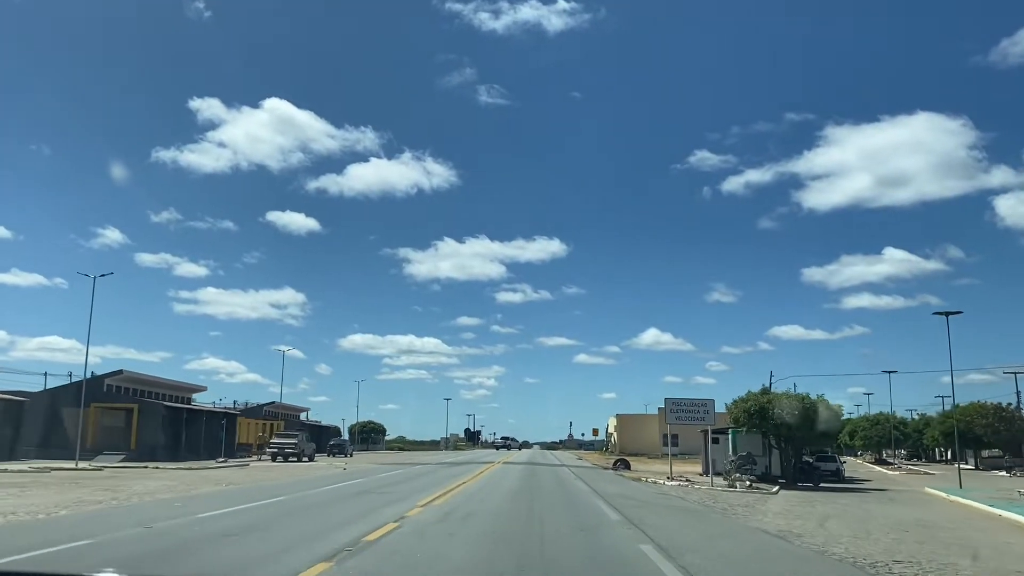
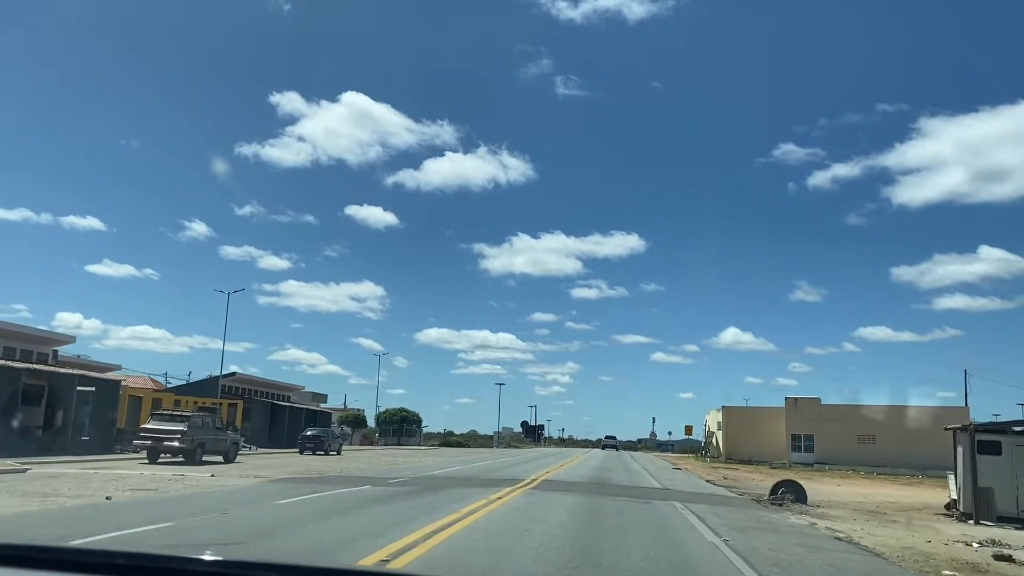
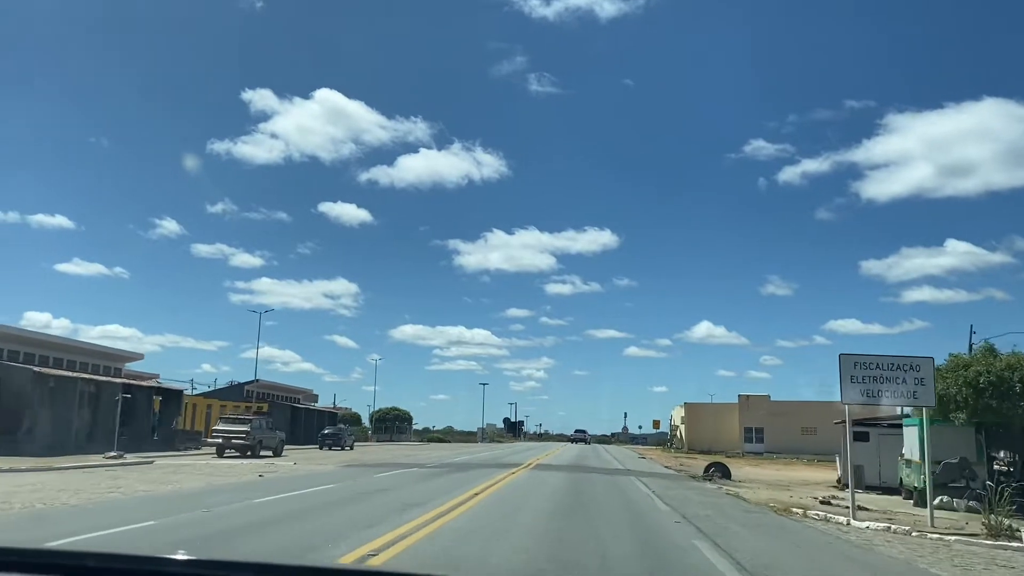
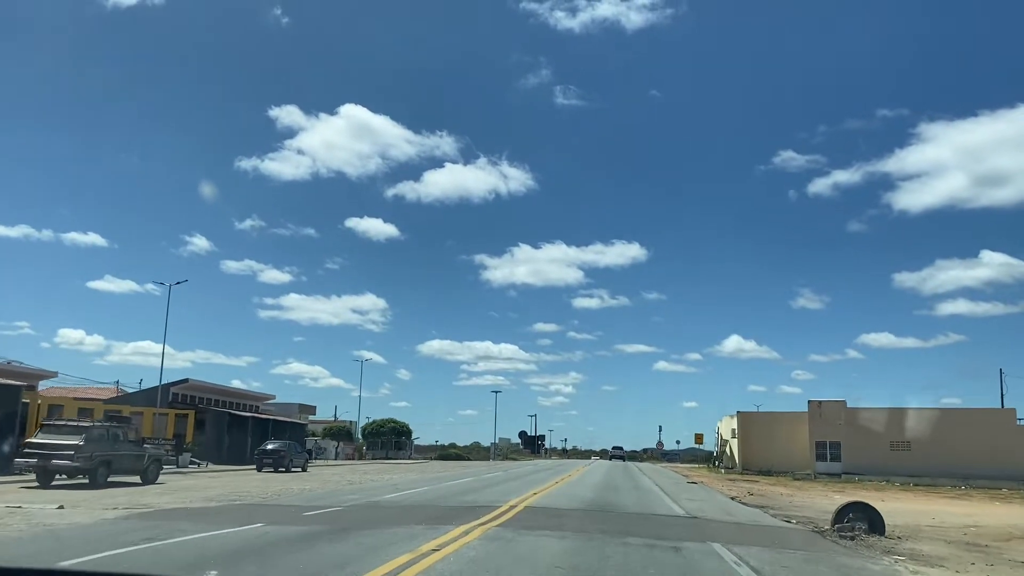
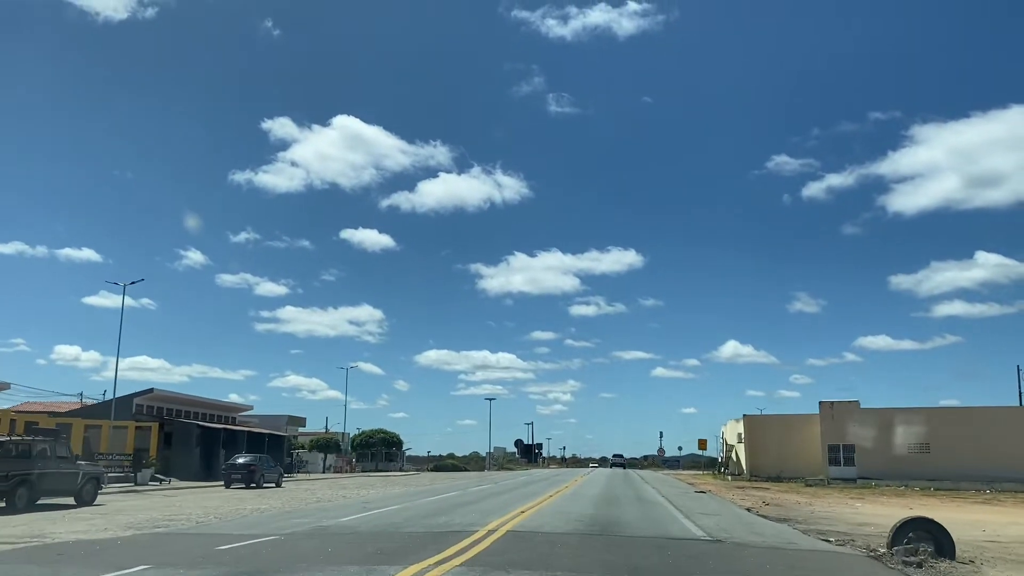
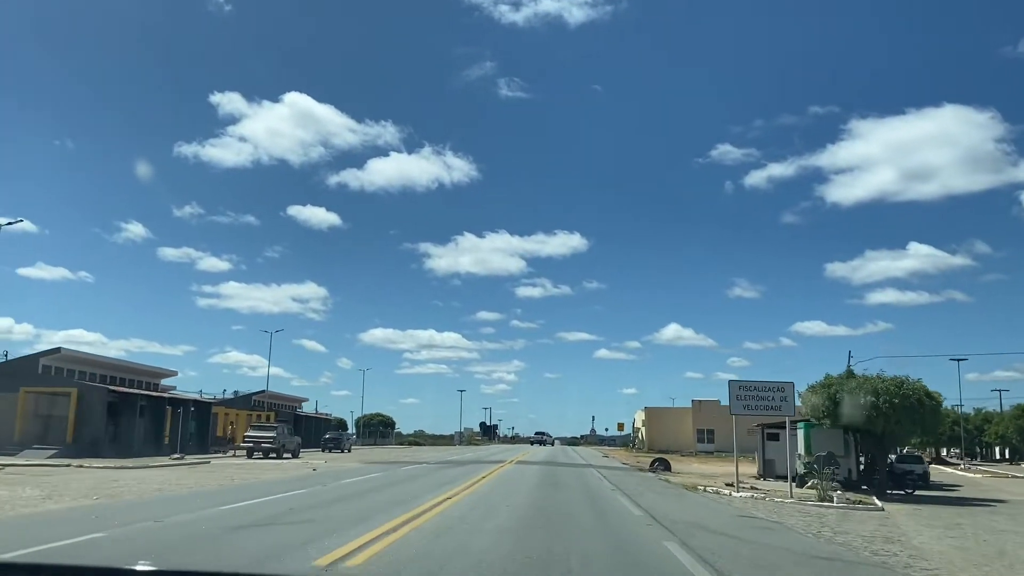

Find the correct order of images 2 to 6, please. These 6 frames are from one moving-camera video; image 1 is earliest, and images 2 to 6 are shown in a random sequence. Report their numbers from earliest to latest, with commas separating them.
6, 3, 2, 4, 5
